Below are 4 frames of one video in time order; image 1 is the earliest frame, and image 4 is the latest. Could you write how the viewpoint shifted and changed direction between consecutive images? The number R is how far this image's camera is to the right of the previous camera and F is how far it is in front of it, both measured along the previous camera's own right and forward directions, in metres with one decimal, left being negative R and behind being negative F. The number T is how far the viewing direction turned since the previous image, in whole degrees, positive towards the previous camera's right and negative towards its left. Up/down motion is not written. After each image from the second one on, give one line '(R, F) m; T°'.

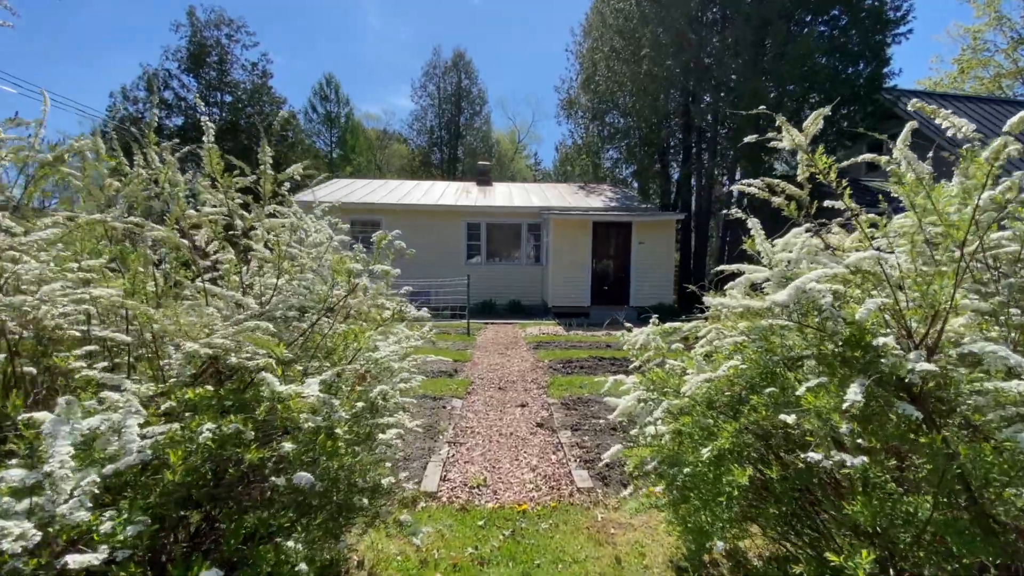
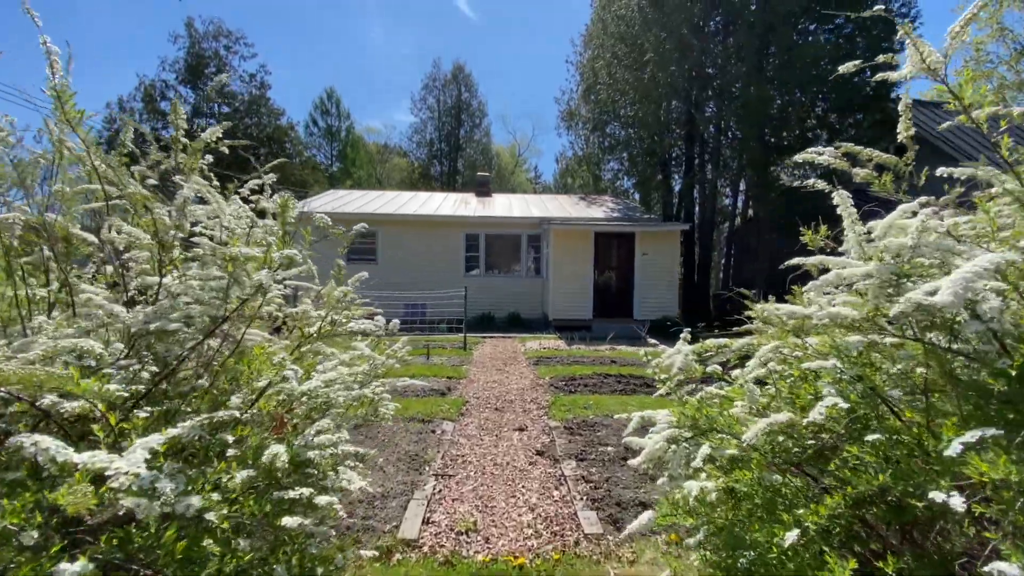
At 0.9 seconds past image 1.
(0.0, +0.6) m; 0°
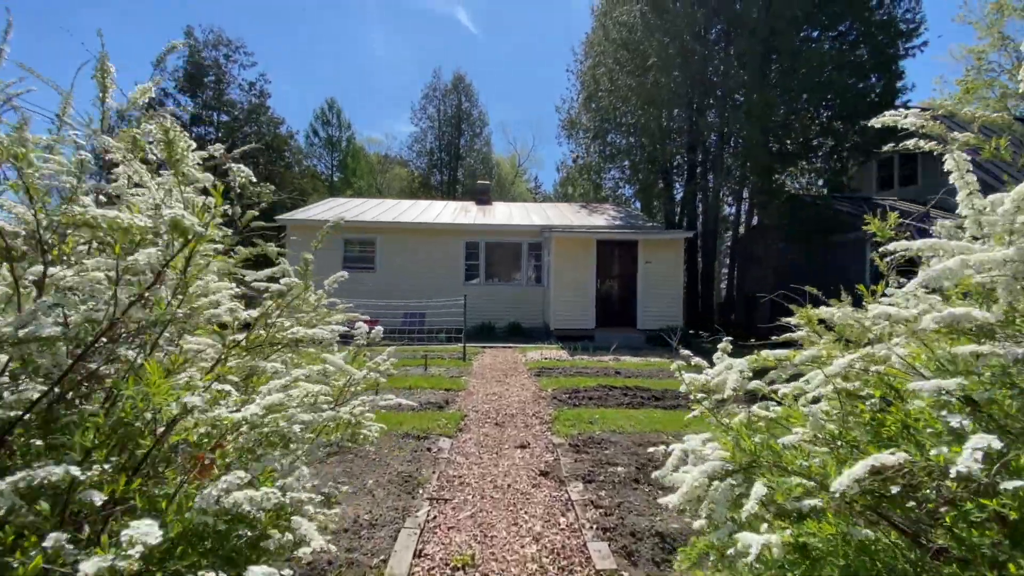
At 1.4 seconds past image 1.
(0.0, +0.3) m; 0°
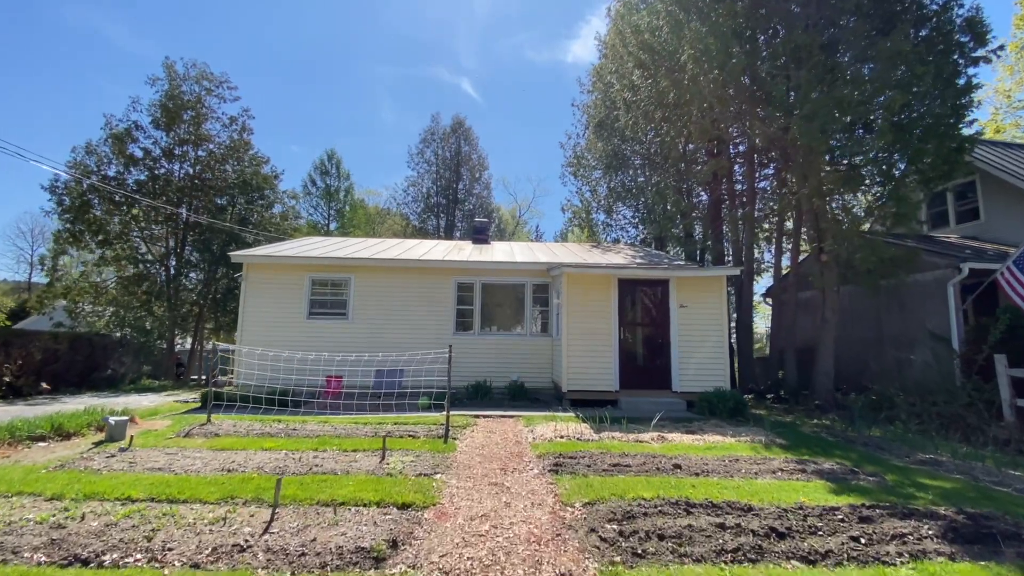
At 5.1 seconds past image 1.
(0.0, +2.9) m; 0°
